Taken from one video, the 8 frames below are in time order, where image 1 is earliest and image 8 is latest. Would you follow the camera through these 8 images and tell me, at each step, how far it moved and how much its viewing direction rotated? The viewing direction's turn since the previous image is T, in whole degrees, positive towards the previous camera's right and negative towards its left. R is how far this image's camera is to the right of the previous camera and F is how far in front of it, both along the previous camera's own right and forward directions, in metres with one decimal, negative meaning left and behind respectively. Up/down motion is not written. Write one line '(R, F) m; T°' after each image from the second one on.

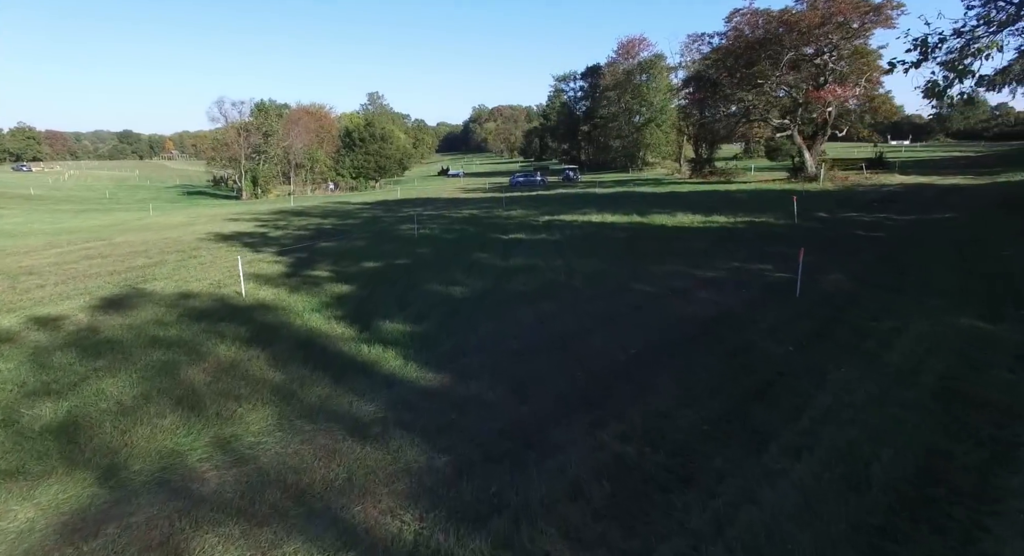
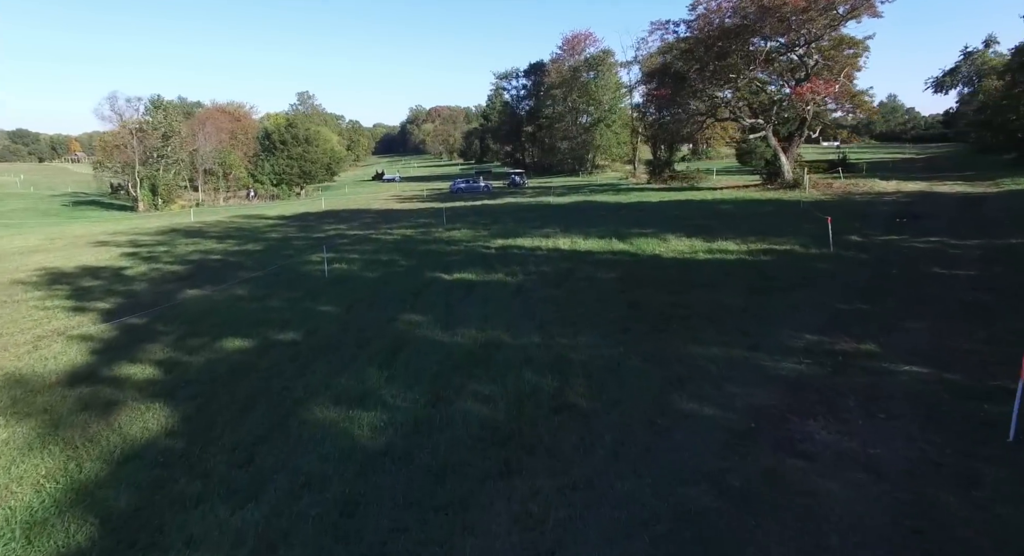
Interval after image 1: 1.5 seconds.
(-0.1, +4.1) m; +6°
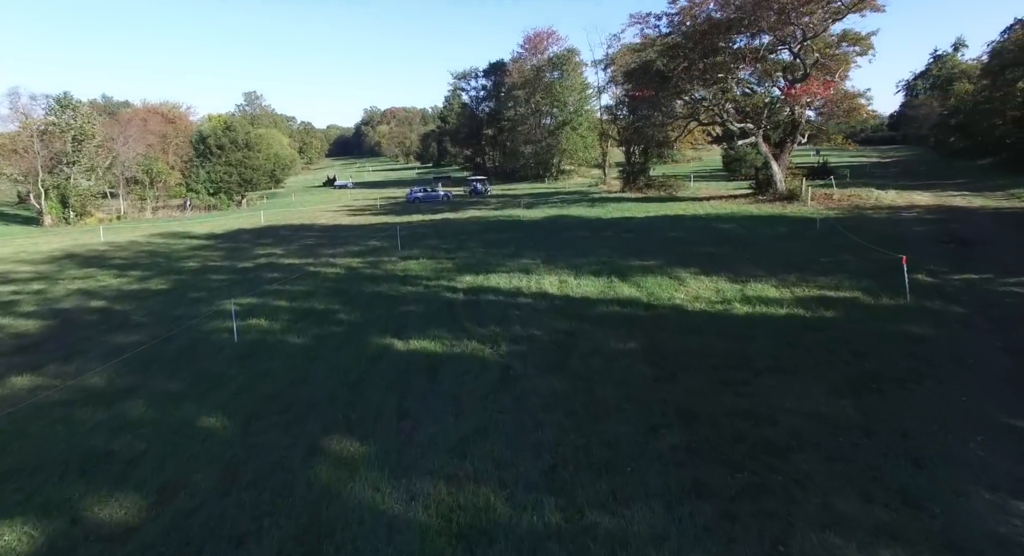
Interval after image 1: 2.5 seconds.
(-0.3, +3.1) m; +4°
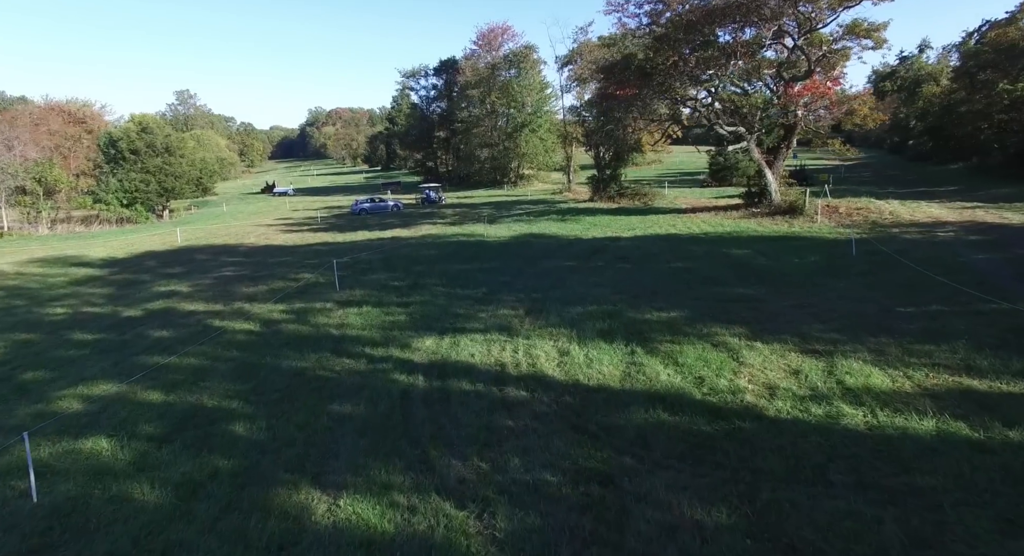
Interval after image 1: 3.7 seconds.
(-0.4, +3.4) m; +5°
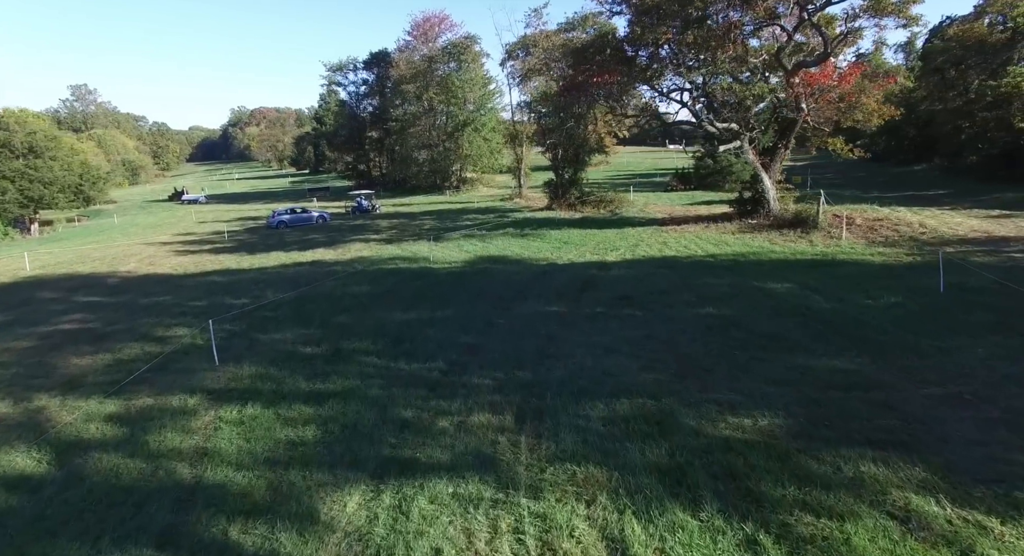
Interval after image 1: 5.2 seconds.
(-0.4, +4.2) m; +6°
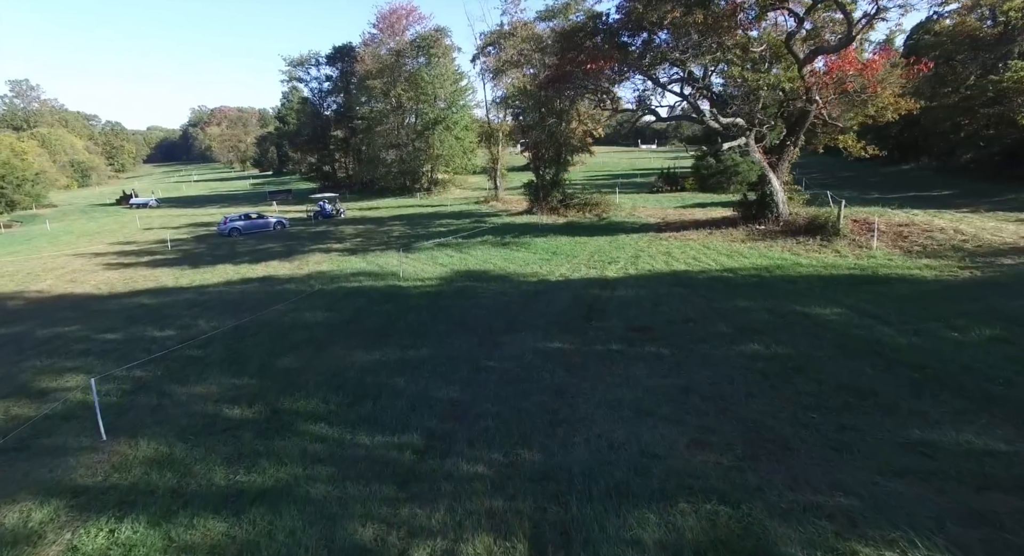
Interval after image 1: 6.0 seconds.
(-0.3, +2.2) m; +3°
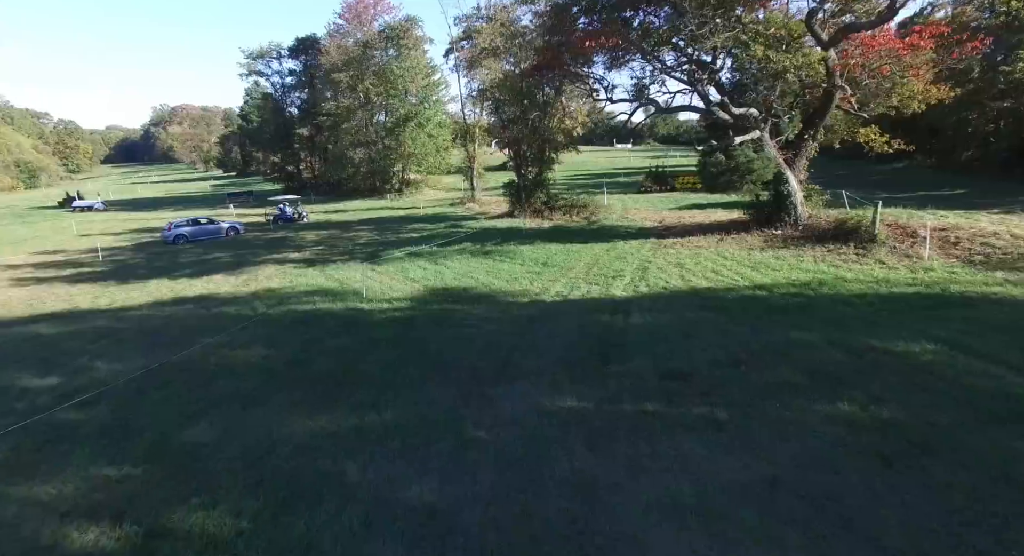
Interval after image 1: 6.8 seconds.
(-0.2, +2.4) m; +3°
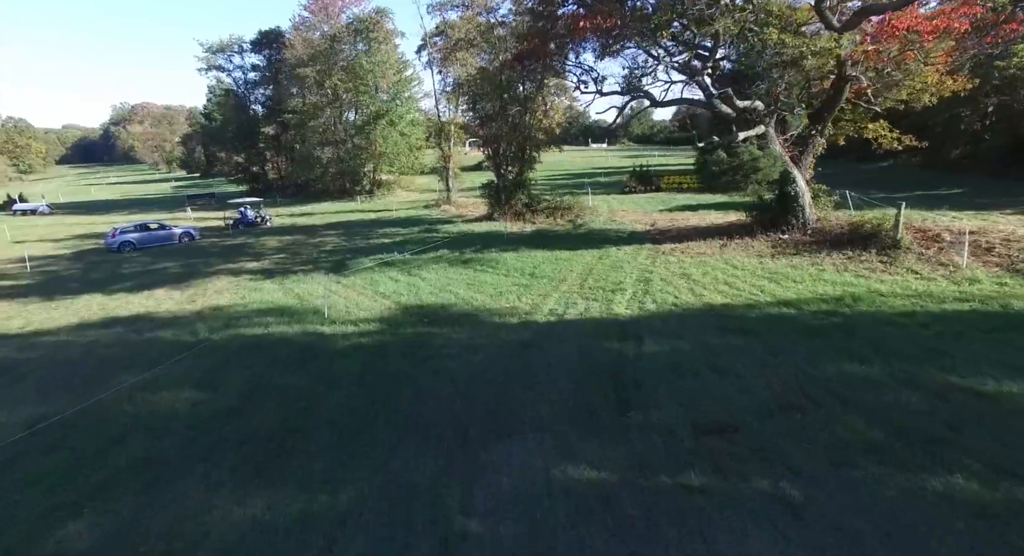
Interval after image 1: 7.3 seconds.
(-0.2, +1.6) m; +2°
